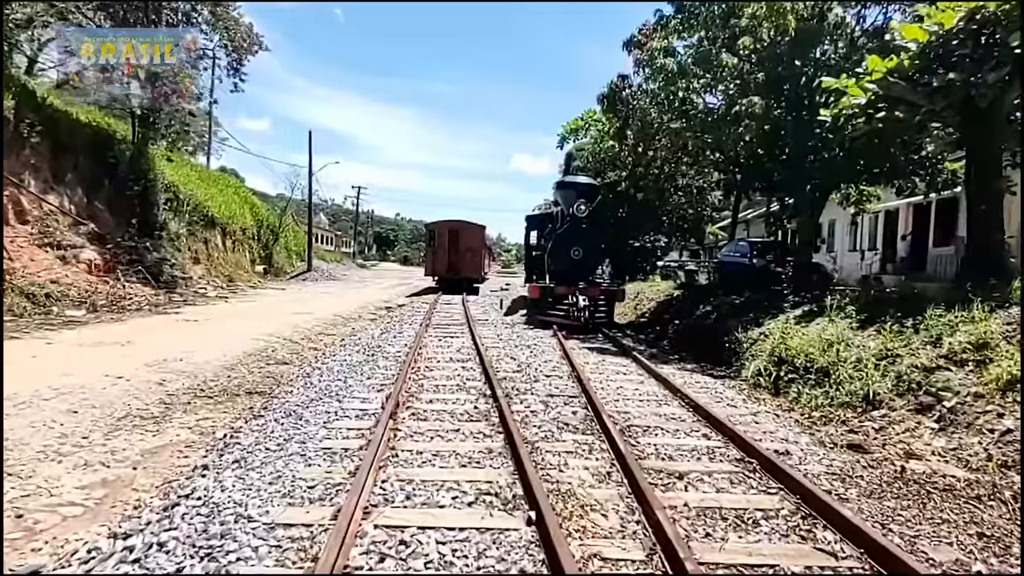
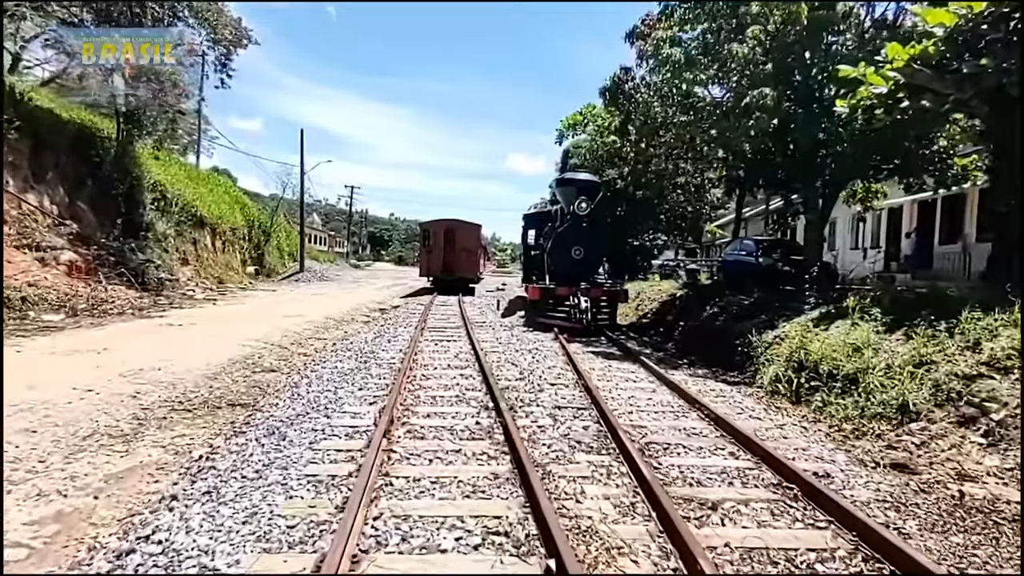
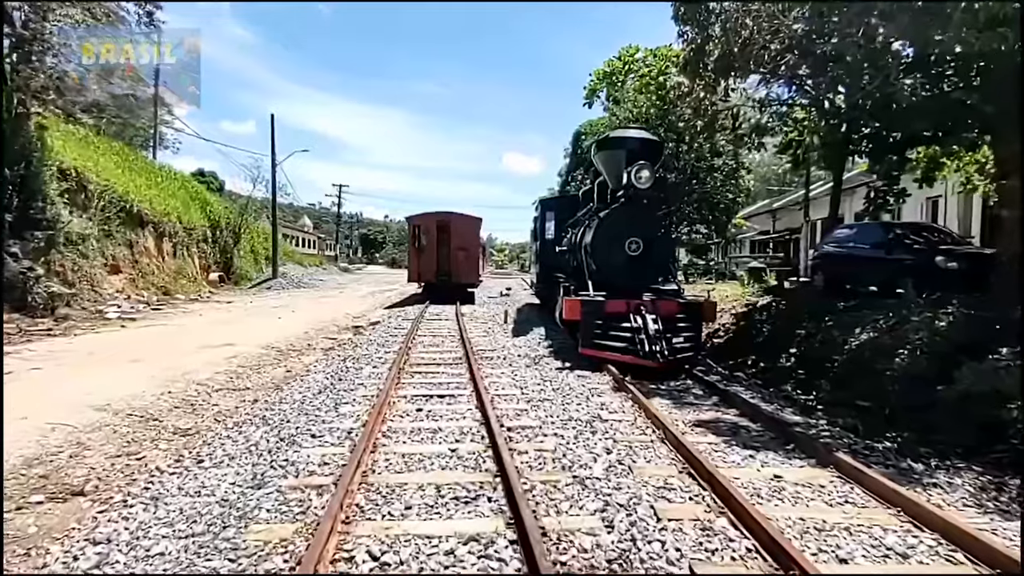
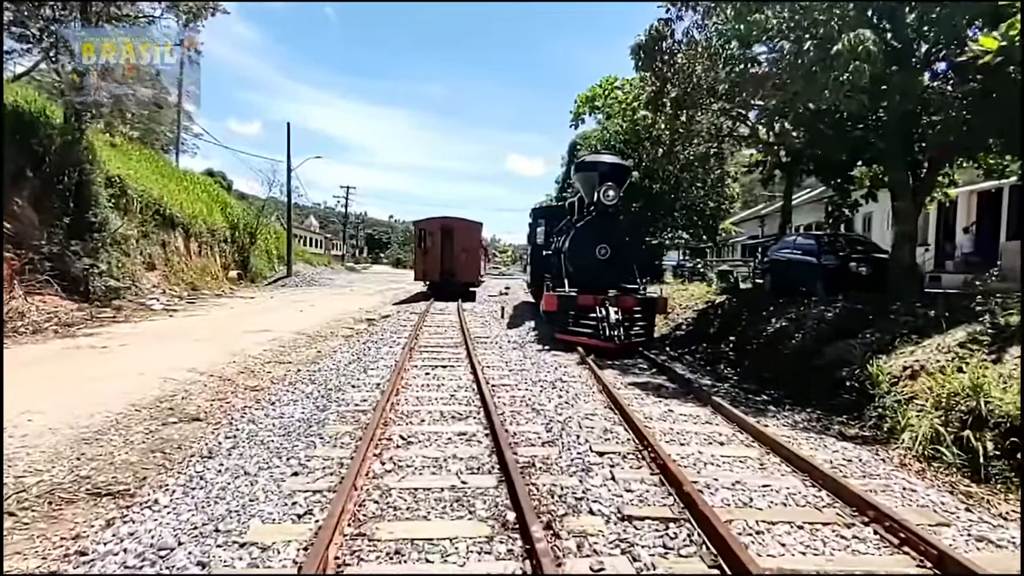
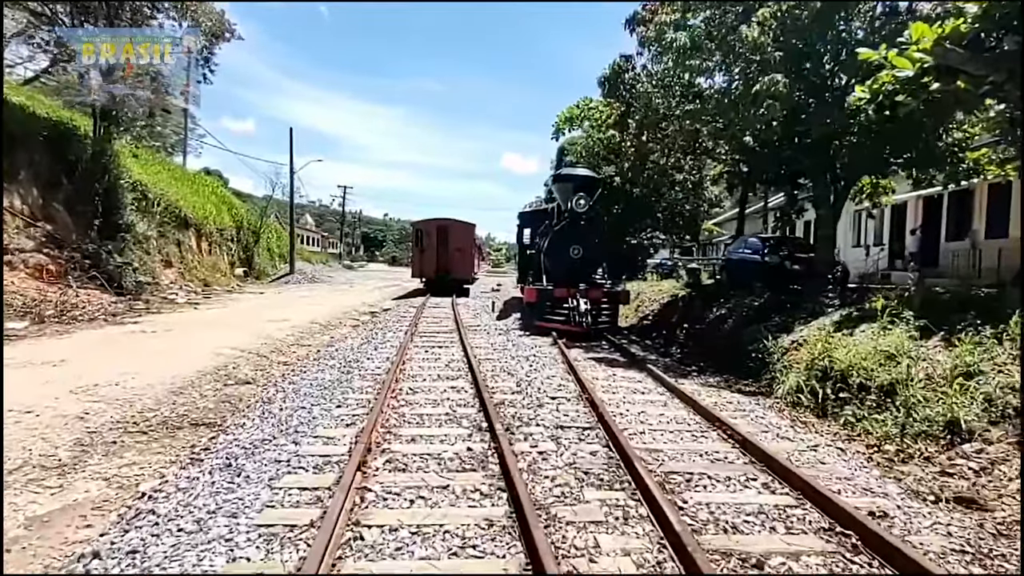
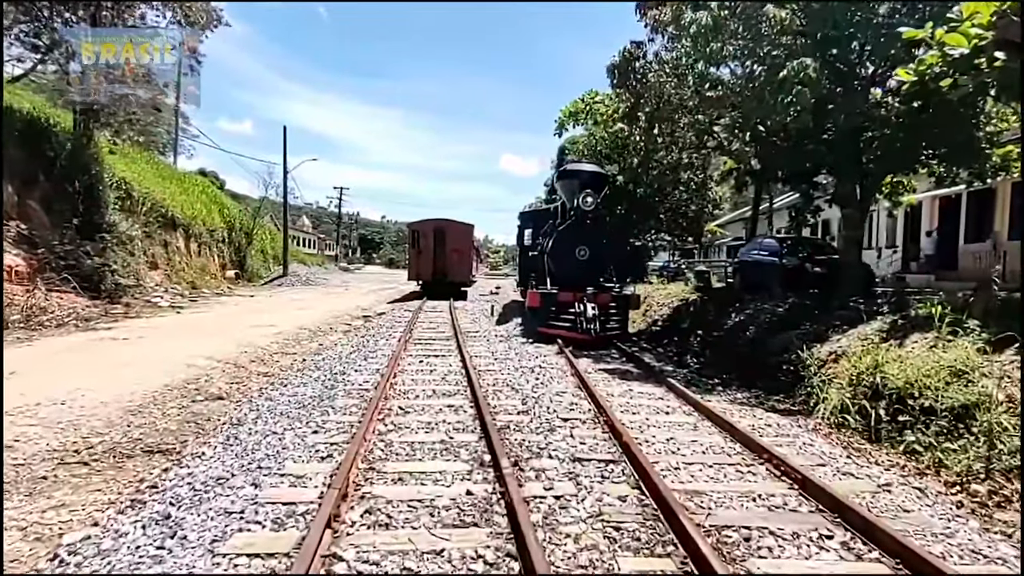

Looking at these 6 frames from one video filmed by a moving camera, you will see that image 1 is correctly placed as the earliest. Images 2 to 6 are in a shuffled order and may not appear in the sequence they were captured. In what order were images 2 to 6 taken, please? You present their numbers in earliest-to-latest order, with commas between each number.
2, 5, 6, 4, 3
